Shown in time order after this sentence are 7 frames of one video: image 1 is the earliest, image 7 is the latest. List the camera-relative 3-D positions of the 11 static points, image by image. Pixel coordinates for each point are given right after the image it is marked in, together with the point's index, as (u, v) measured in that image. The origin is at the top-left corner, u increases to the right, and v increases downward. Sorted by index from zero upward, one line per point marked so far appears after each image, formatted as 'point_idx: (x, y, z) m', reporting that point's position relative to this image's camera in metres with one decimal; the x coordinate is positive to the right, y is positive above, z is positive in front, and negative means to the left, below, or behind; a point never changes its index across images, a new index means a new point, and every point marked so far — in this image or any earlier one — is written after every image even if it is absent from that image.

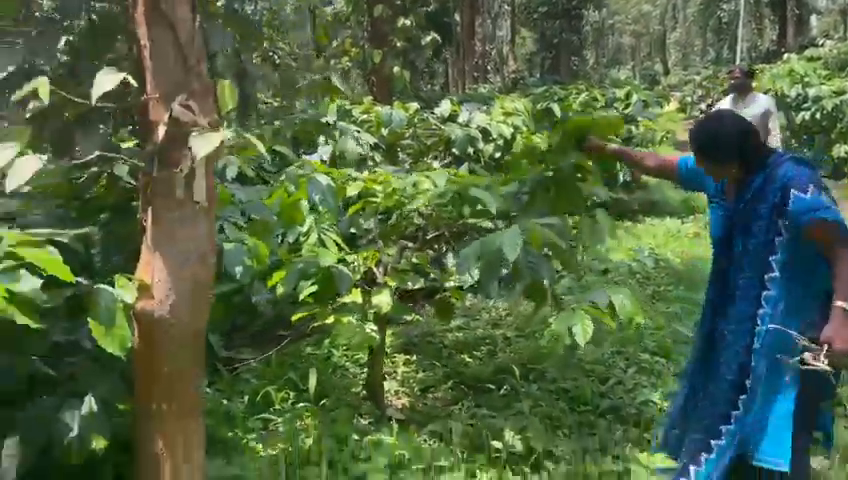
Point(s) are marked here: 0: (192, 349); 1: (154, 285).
0: (-0.6, -0.3, +1.9) m
1: (-0.7, -0.1, +1.8) m
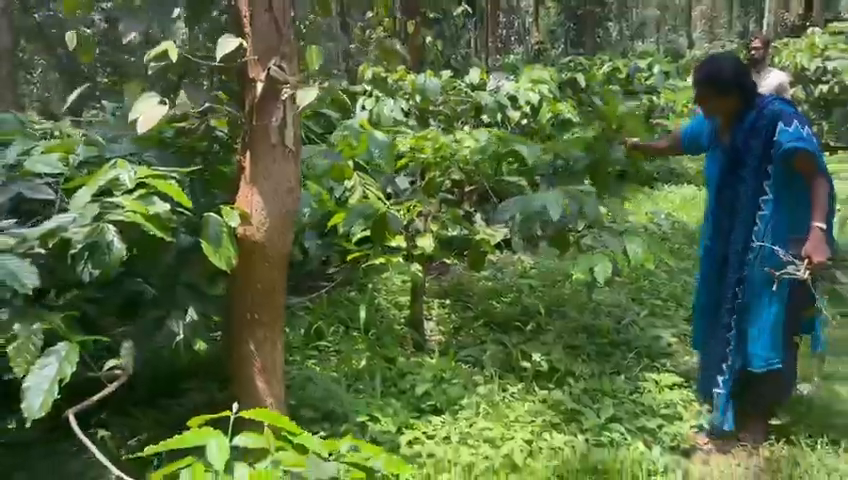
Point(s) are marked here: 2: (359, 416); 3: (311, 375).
0: (-0.5, -0.1, +2.3) m
1: (-0.5, +0.1, +2.2) m
2: (-0.2, -0.6, +2.5) m
3: (-0.4, -0.5, +2.8) m
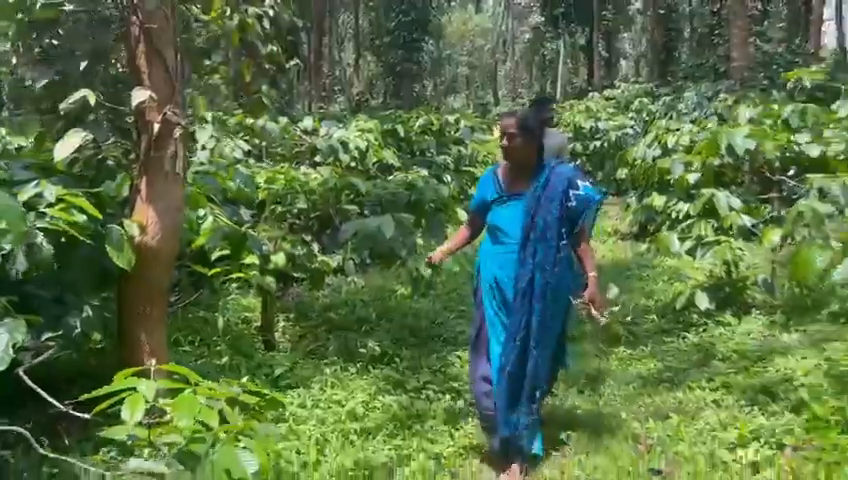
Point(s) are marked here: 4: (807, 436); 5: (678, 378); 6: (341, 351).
0: (-1.0, -0.1, +2.9) m
1: (-1.1, +0.1, +2.8) m
2: (-0.8, -0.7, +3.1) m
3: (-1.1, -0.6, +3.3) m
4: (+1.5, -0.8, +2.7) m
5: (+1.3, -0.7, +3.5) m
6: (-0.4, -0.6, +3.7) m
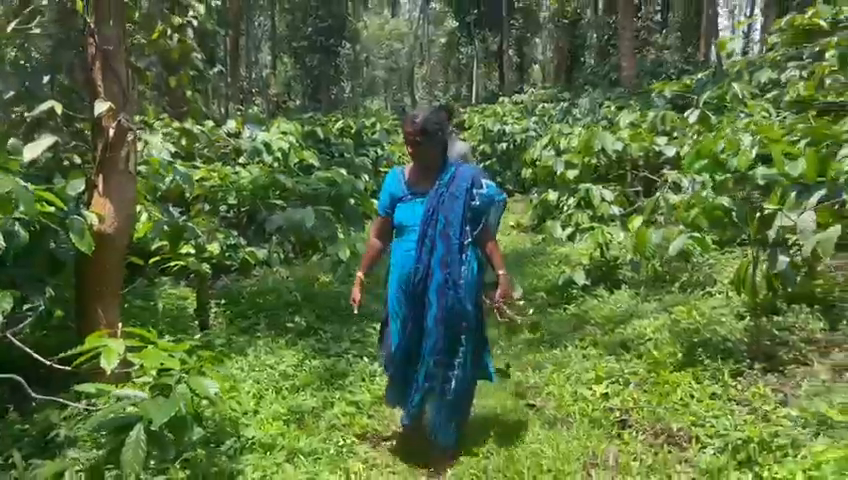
0: (-1.4, -0.1, +3.3) m
1: (-1.5, +0.1, +3.2) m
2: (-1.2, -0.6, +3.6) m
3: (-1.5, -0.5, +3.7) m
4: (+1.1, -0.7, +3.4) m
5: (+0.8, -0.6, +4.2) m
6: (-0.9, -0.5, +4.2) m
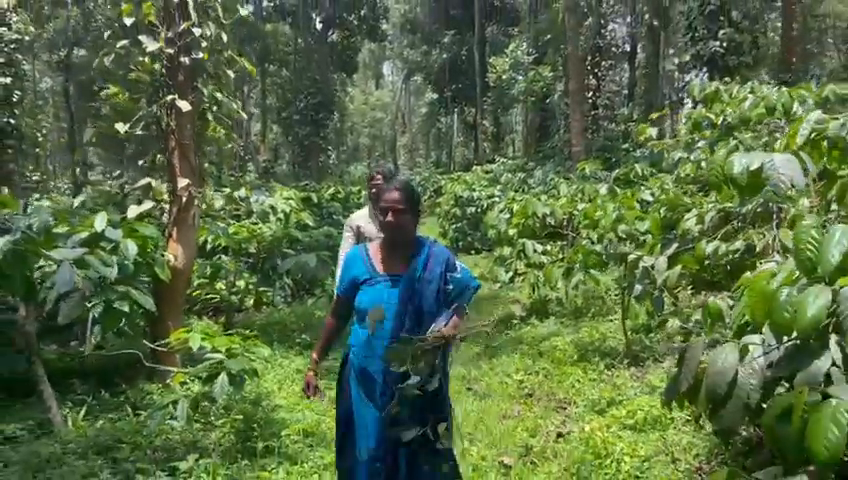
0: (-1.6, -0.3, +4.8) m
1: (-1.6, -0.1, +4.7) m
2: (-1.4, -0.8, +5.0) m
3: (-1.8, -0.8, +5.2) m
4: (+0.9, -0.9, +4.9) m
5: (+0.6, -0.9, +5.7) m
6: (-1.1, -0.8, +5.7) m
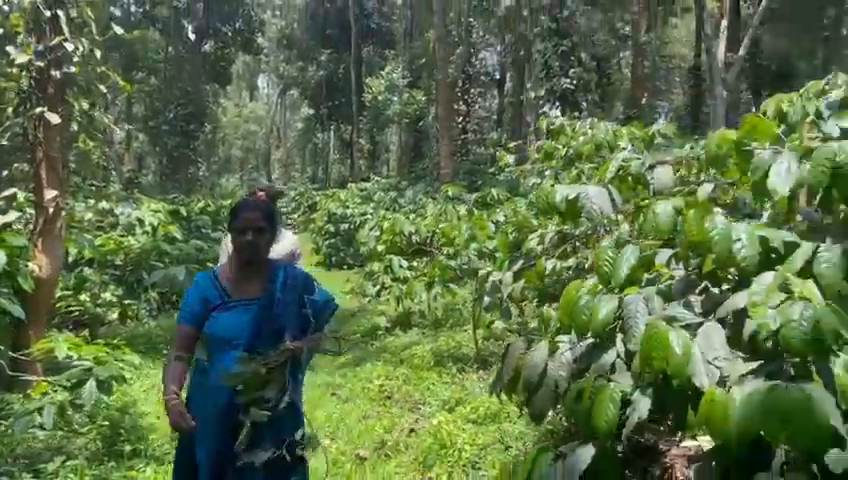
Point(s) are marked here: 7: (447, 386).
0: (-2.5, -0.4, +4.8) m
1: (-2.6, -0.2, +4.7) m
2: (-2.4, -0.9, +5.0) m
3: (-2.8, -0.9, +5.1) m
4: (-0.1, -1.0, +5.4) m
5: (-0.6, -1.0, +6.1) m
6: (-2.2, -0.9, +5.7) m
7: (+0.2, -1.0, +5.0) m
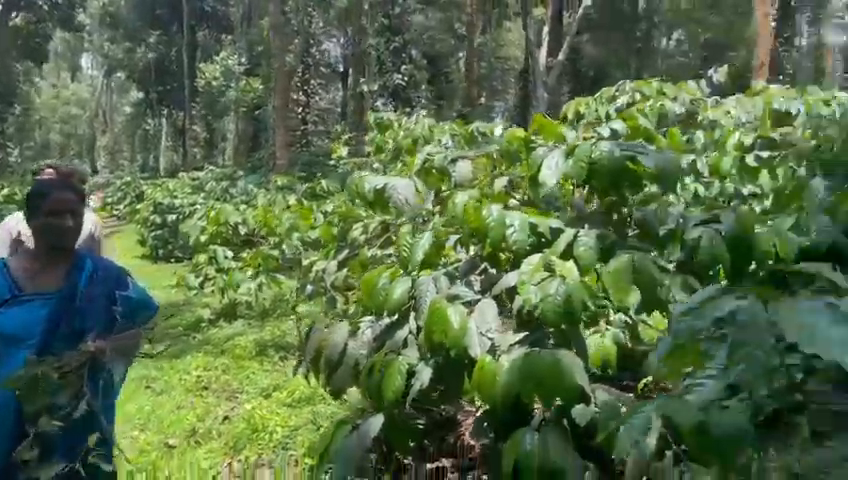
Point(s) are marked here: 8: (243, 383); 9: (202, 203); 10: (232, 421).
0: (-3.7, -0.3, +4.3) m
1: (-3.7, -0.1, +4.2) m
2: (-3.7, -0.9, +4.5) m
3: (-4.0, -0.8, +4.6) m
4: (-1.5, -0.9, +5.4) m
5: (-2.1, -1.0, +6.0) m
6: (-3.6, -0.8, +5.3) m
7: (-1.1, -1.0, +5.1) m
8: (-1.3, -1.0, +4.9) m
9: (-4.0, +0.7, +12.6) m
10: (-1.1, -1.0, +4.1) m
